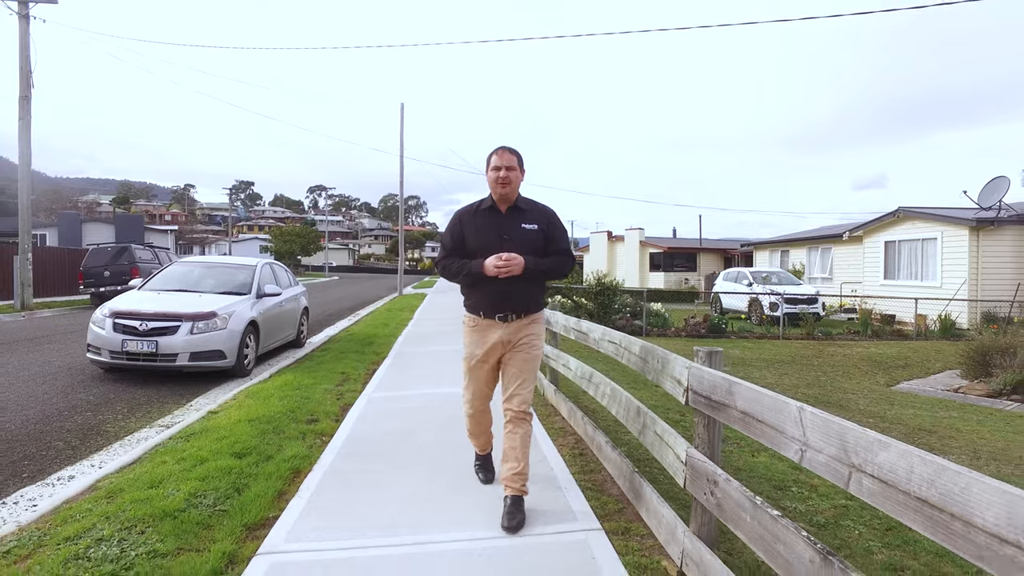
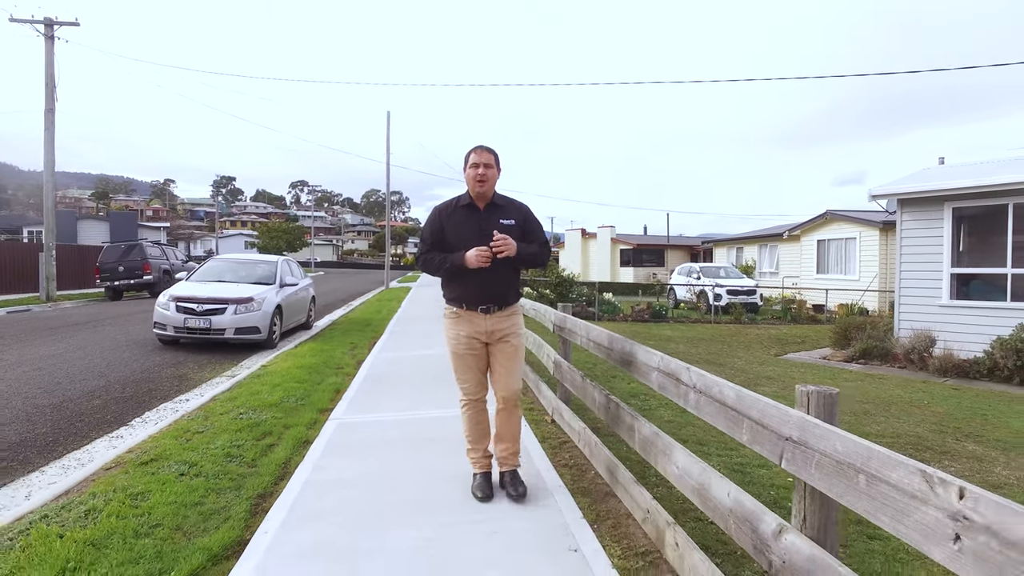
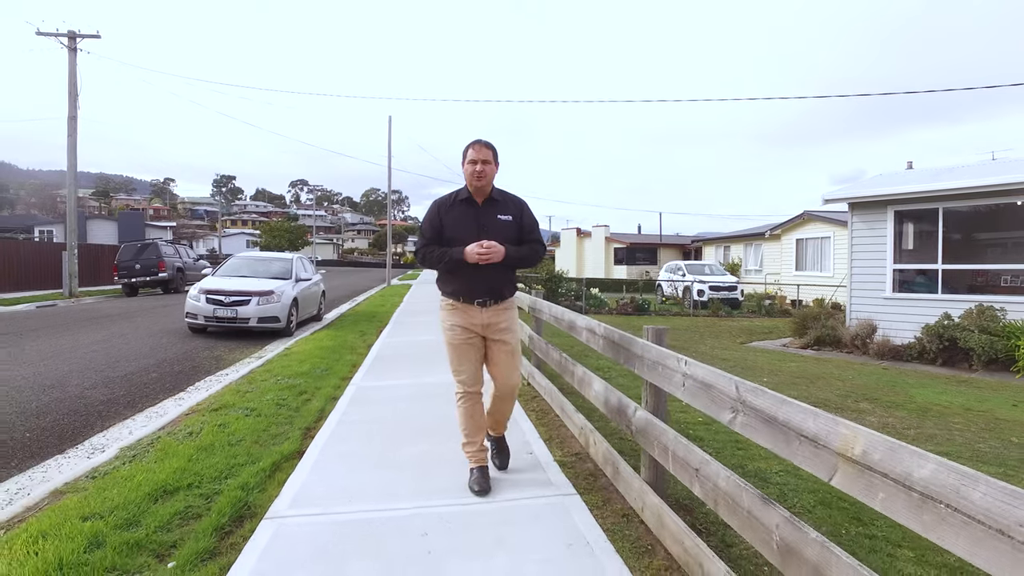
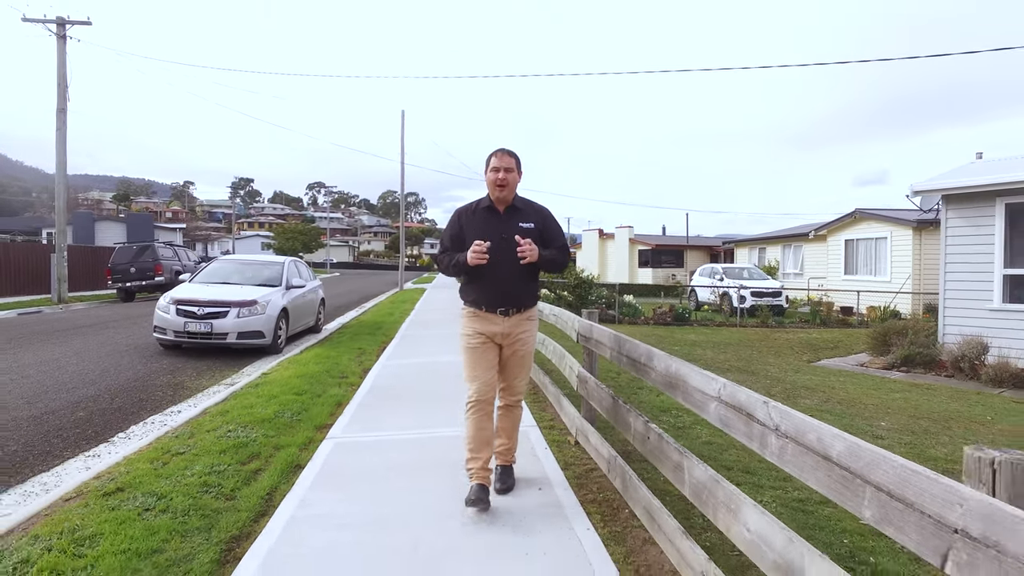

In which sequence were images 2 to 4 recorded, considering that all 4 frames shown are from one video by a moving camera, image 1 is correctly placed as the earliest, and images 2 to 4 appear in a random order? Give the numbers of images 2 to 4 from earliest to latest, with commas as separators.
4, 2, 3
